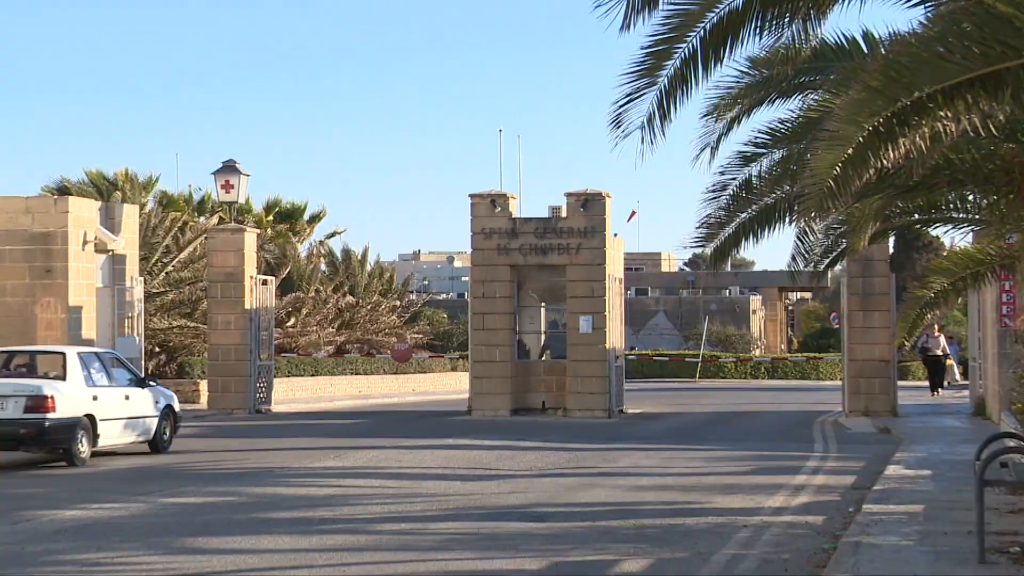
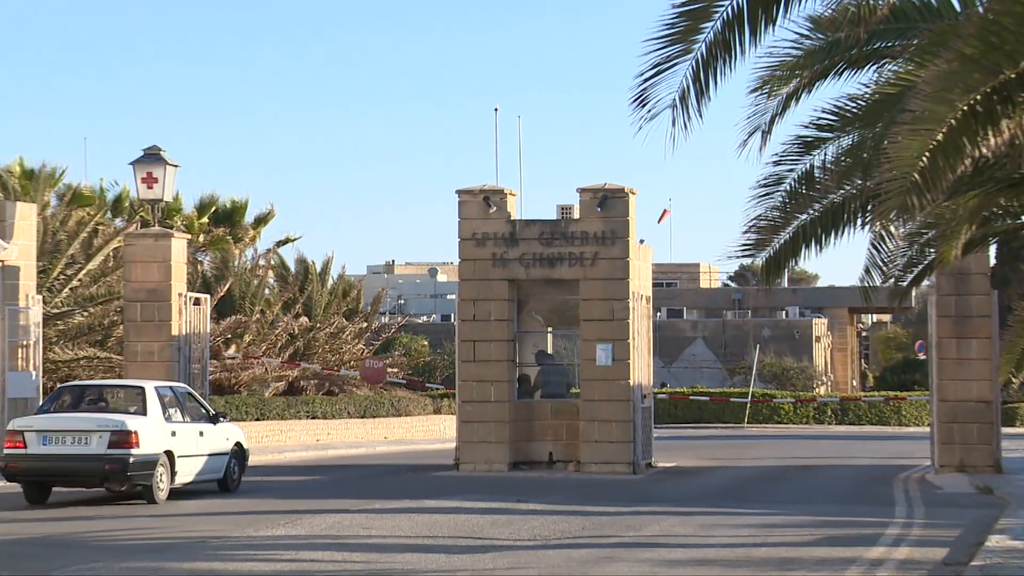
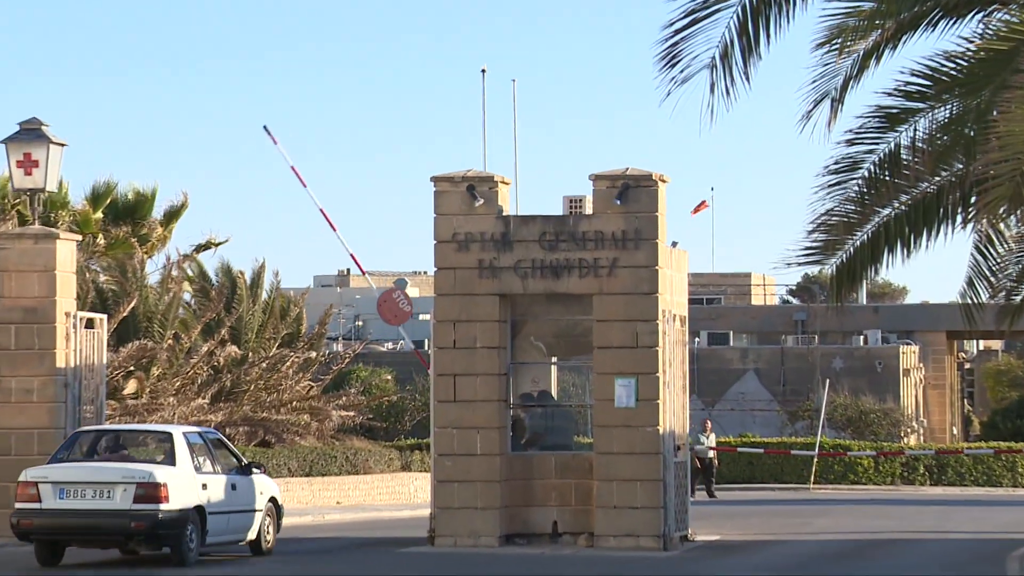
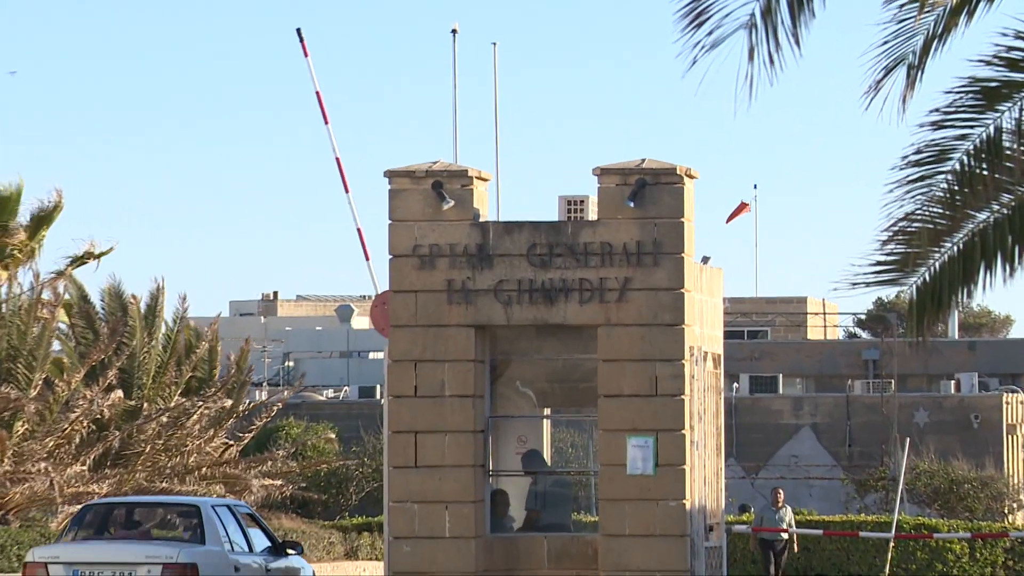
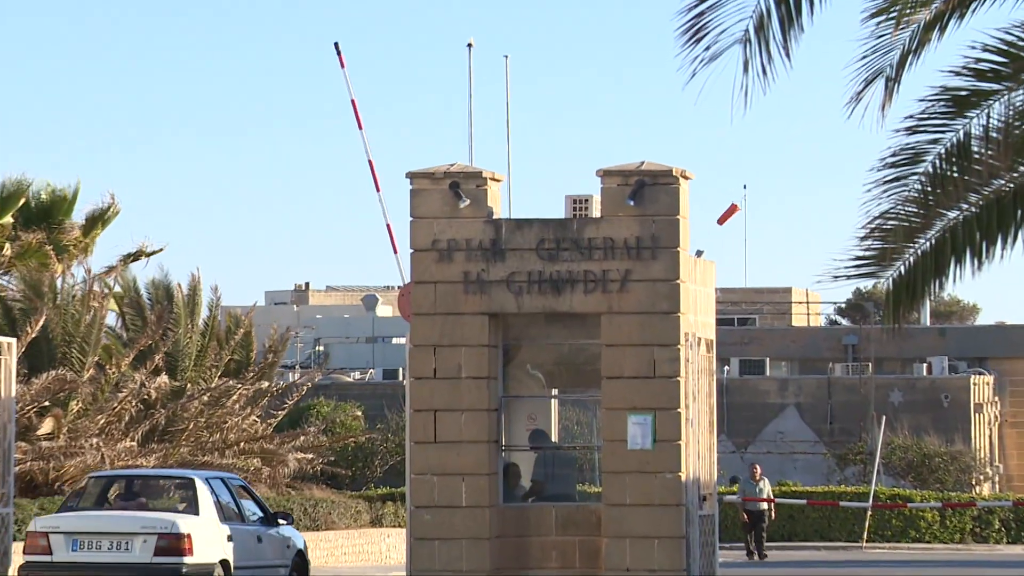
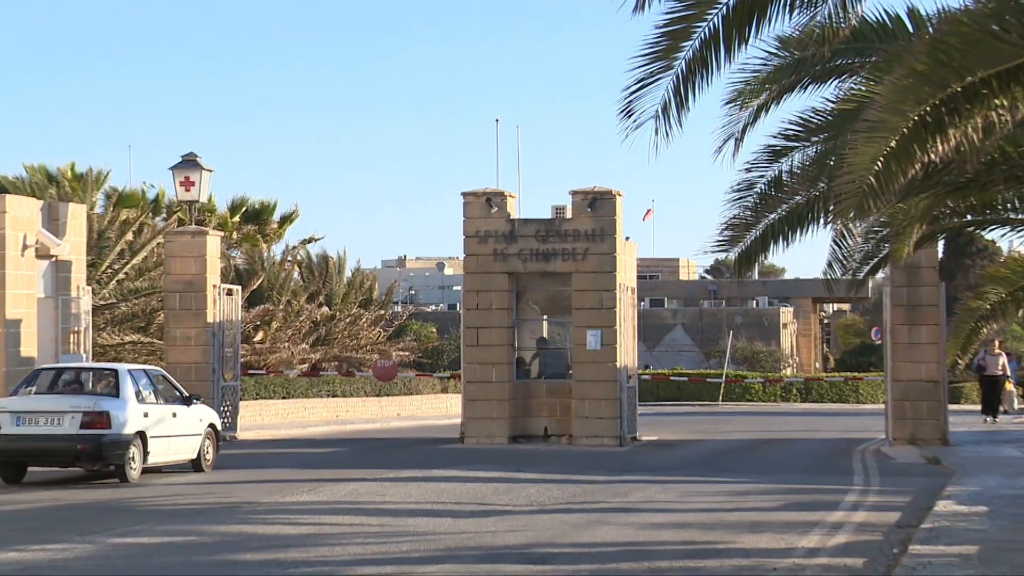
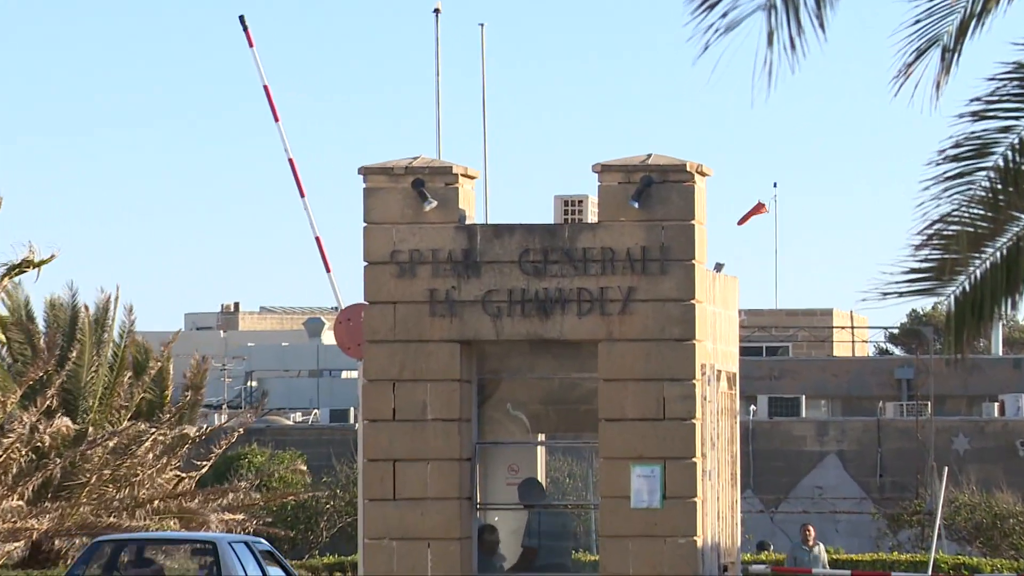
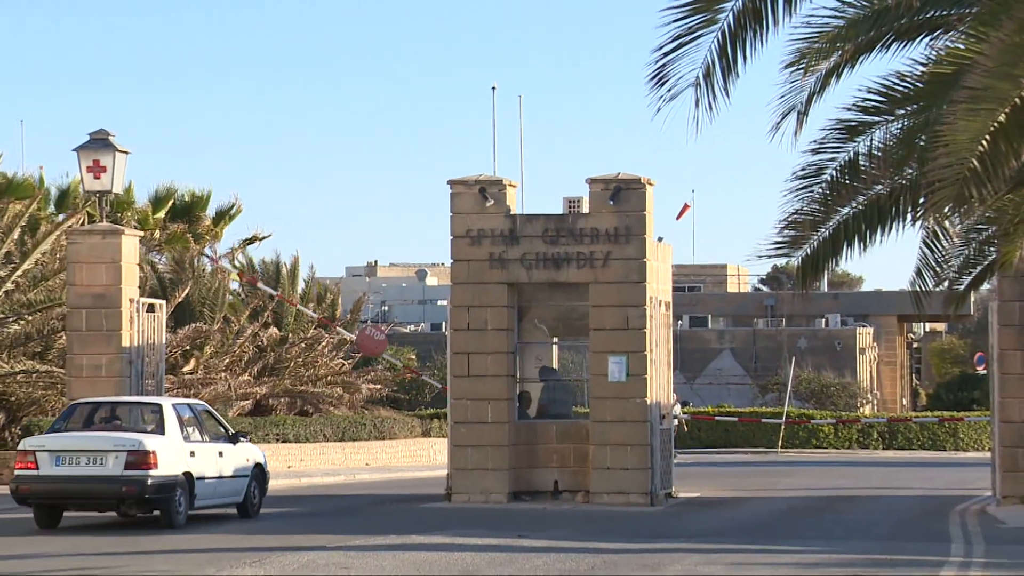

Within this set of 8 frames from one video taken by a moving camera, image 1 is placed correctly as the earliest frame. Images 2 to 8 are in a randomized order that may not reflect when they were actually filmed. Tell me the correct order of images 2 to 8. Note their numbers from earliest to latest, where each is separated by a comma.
6, 2, 8, 3, 5, 4, 7
